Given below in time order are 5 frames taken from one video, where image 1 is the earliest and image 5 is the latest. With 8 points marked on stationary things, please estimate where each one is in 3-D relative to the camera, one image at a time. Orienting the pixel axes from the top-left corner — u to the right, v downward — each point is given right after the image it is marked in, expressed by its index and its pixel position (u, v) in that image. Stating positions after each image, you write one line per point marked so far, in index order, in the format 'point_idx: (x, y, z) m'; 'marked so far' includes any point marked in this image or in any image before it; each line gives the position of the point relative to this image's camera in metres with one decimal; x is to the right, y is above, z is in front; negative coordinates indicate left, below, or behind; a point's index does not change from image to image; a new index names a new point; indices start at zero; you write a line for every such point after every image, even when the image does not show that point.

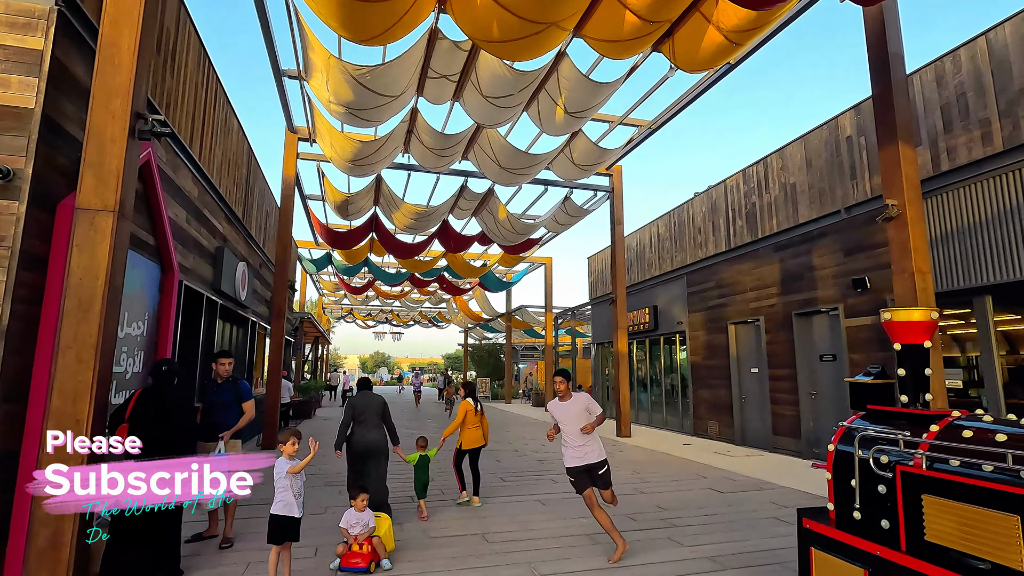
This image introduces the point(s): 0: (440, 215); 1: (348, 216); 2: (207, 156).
0: (-1.5, +1.6, +10.4) m
1: (-3.4, +1.5, +10.5) m
2: (-3.6, +1.6, +5.8) m
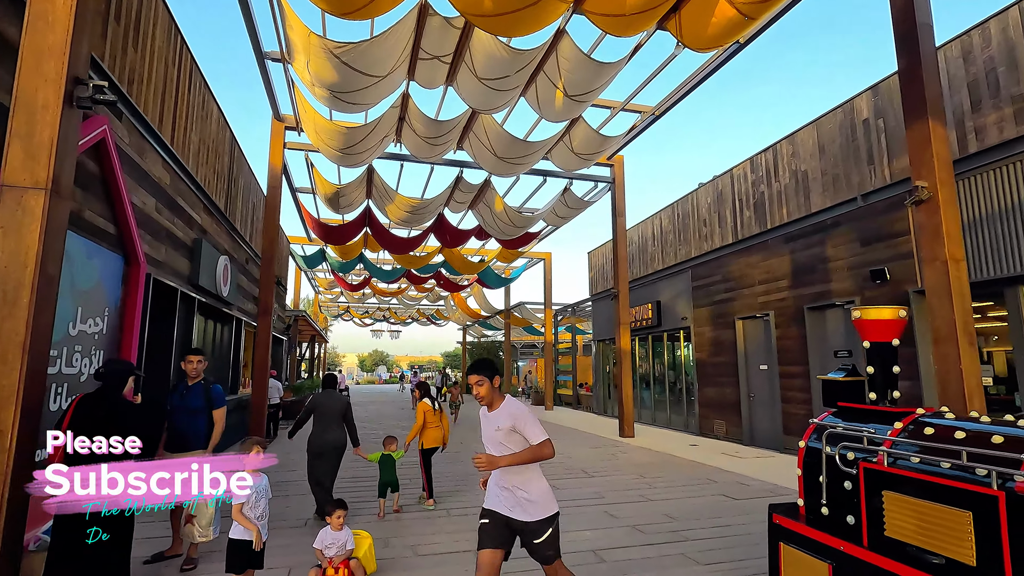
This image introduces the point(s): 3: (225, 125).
0: (-1.6, +1.6, +10.0) m
1: (-3.5, +1.6, +10.1) m
2: (-3.6, +1.6, +5.4) m
3: (-4.0, +2.3, +6.9) m
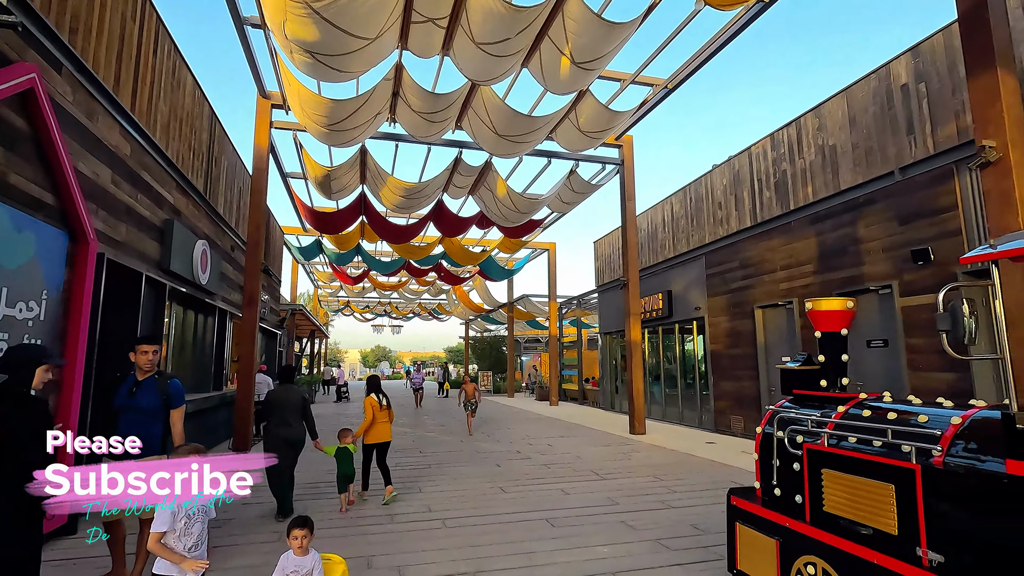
0: (-1.5, +1.8, +9.4) m
1: (-3.4, +1.8, +9.5) m
2: (-3.6, +1.8, +4.9) m
3: (-3.9, +2.4, +6.3) m
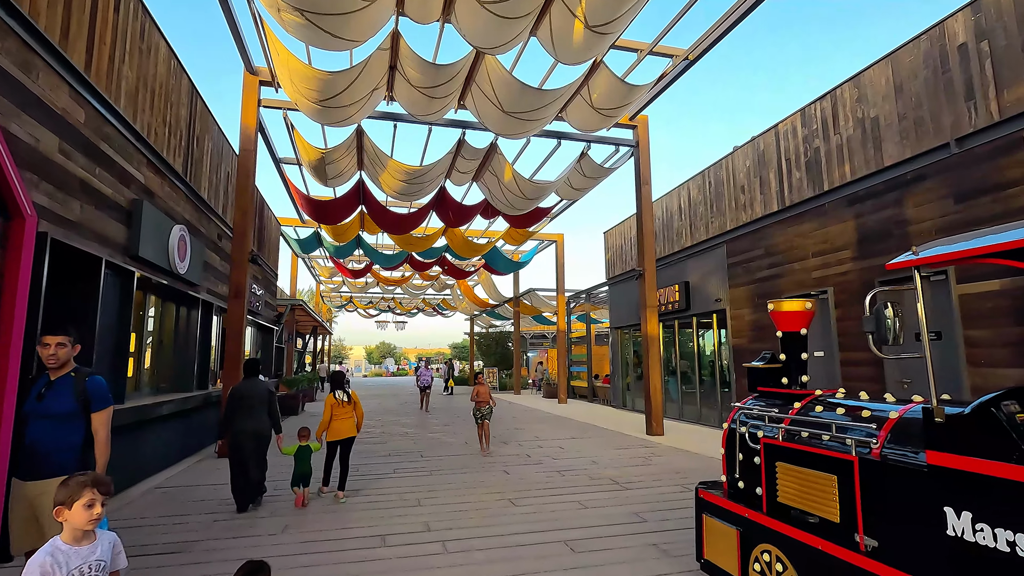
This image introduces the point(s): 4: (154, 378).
0: (-1.4, +2.0, +8.8) m
1: (-3.3, +2.0, +8.9) m
2: (-3.5, +1.9, +4.3) m
3: (-3.9, +2.6, +5.7) m
4: (-4.3, -1.1, +5.9) m
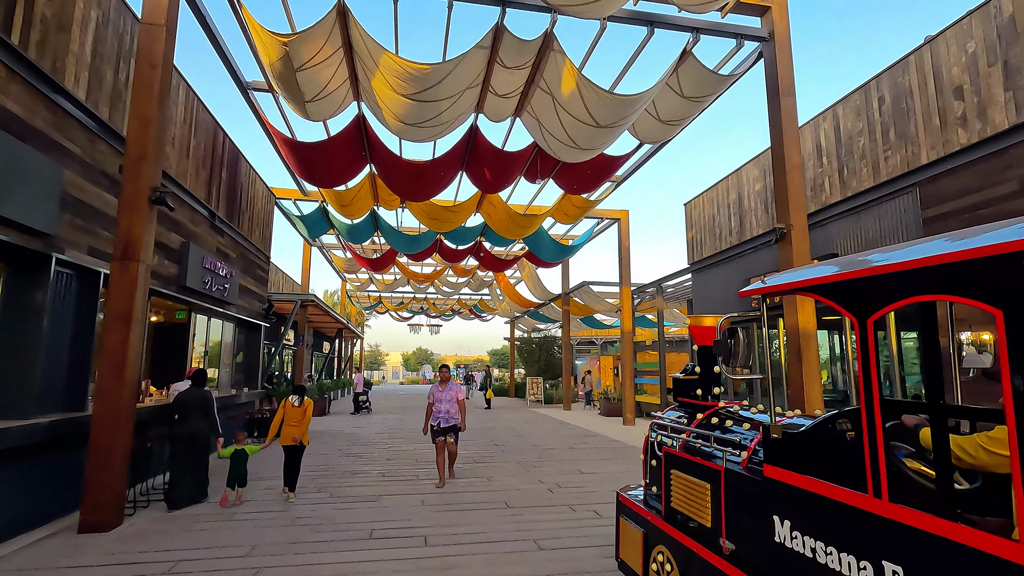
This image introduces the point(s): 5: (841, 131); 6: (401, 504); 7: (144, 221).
0: (-0.6, +2.3, +5.9) m
1: (-2.5, +2.3, +6.2) m
2: (-3.1, +2.3, +1.6) m
3: (-3.3, +2.9, +3.0) m
4: (-3.7, -0.7, +3.2) m
5: (+4.5, +2.2, +6.8) m
6: (-1.1, -2.1, +4.8) m
7: (-3.1, +0.6, +4.3) m
